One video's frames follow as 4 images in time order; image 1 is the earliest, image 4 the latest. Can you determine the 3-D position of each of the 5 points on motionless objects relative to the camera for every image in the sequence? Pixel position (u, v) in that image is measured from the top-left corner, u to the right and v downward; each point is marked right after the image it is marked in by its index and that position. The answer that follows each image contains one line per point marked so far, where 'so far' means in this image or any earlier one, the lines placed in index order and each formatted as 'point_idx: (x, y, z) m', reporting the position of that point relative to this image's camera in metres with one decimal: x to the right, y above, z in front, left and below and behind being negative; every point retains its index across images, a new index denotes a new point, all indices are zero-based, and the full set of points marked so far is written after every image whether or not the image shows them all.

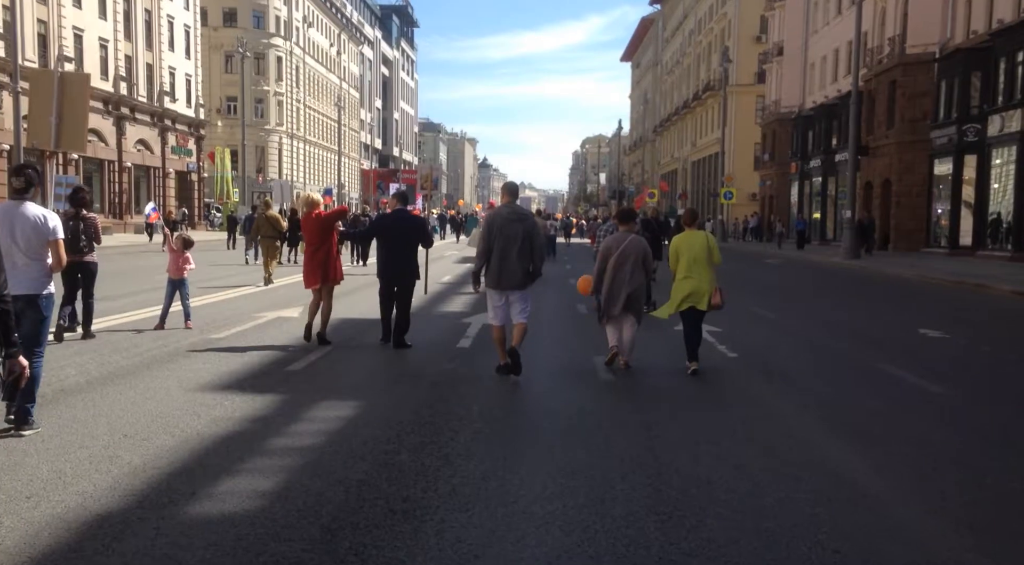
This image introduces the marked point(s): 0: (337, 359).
0: (-1.7, -0.7, +10.5) m
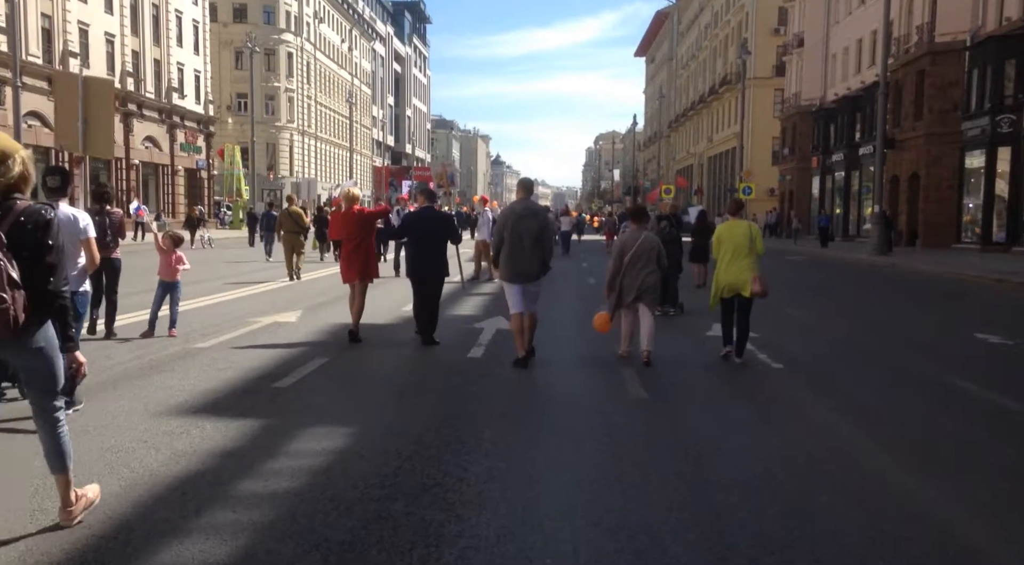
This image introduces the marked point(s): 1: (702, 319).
0: (-1.6, -0.8, +9.4) m
1: (+2.7, -0.5, +15.0) m
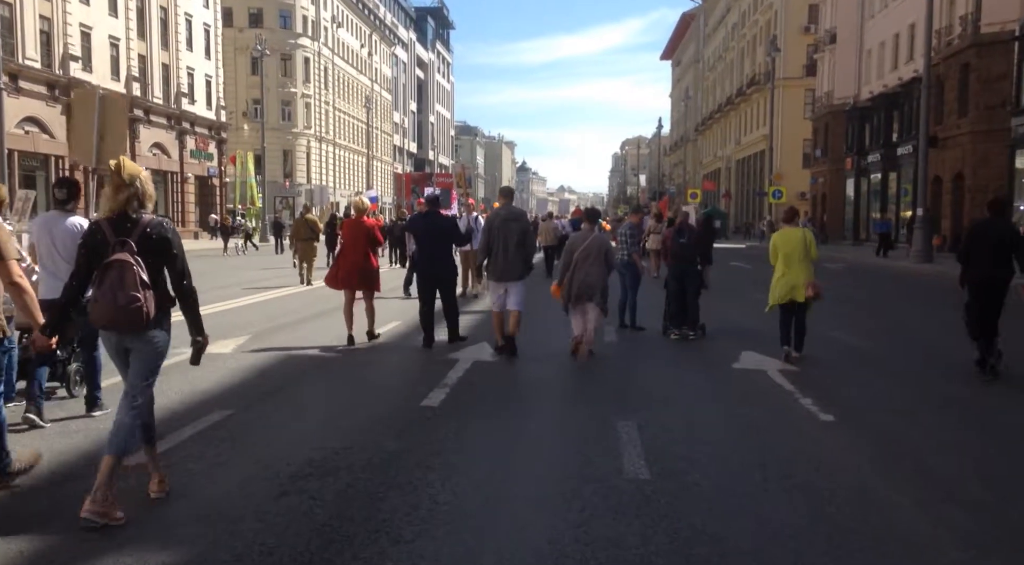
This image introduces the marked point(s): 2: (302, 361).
0: (-1.8, -1.0, +7.1) m
1: (+2.6, -0.7, +12.6) m
2: (-2.1, -0.8, +10.5) m
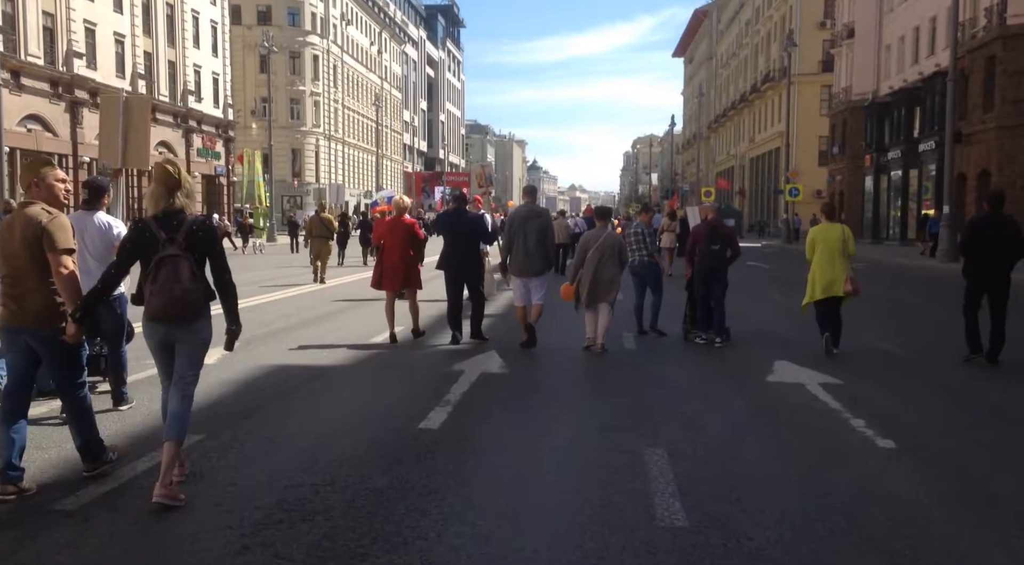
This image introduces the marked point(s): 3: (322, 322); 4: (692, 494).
0: (-1.8, -1.0, +6.2) m
1: (+2.7, -0.8, +11.6) m
2: (-2.0, -0.8, +9.5) m
3: (-2.6, -0.5, +13.5) m
4: (+1.0, -1.1, +5.4) m
